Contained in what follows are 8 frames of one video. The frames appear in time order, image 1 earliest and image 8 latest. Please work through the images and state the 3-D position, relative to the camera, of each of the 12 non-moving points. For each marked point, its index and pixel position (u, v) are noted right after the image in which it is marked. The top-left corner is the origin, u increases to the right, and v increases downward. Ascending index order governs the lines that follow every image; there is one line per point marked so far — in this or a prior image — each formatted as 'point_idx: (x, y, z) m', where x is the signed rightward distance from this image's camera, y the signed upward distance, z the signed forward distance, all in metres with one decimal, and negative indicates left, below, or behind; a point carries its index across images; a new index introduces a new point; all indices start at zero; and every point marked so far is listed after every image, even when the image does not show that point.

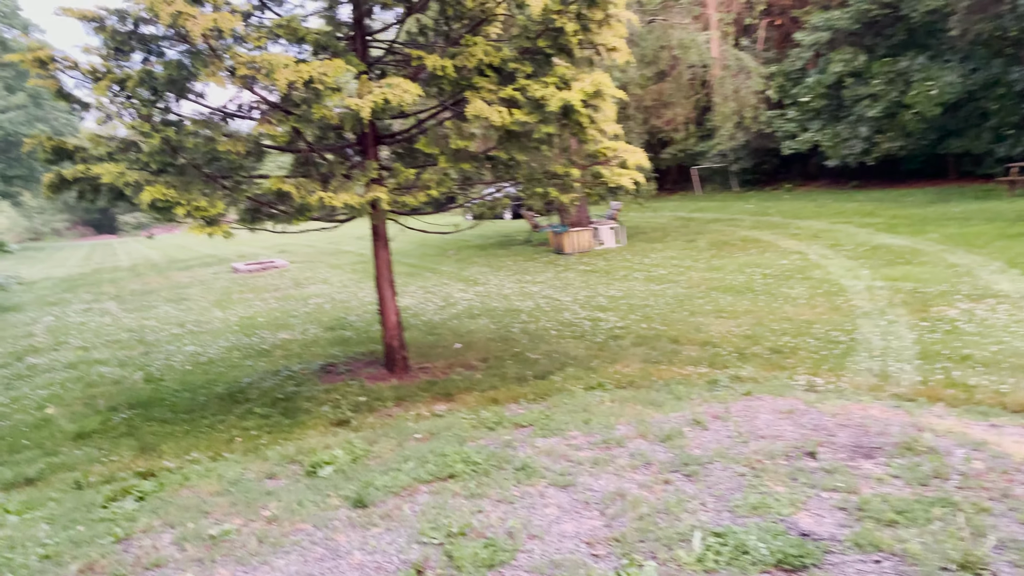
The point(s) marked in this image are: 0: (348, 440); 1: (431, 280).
0: (-1.5, -1.4, +5.6) m
1: (-2.0, +0.2, +15.4) m
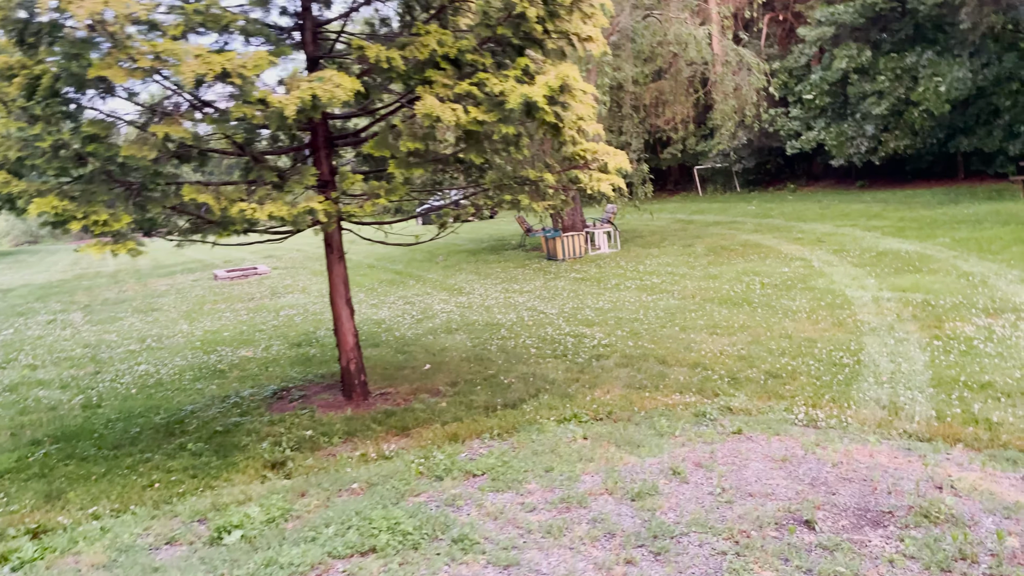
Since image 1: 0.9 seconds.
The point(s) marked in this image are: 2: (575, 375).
0: (-1.8, -1.6, +4.8) m
1: (-2.3, 0.0, +14.7) m
2: (+0.8, -1.1, +7.7) m
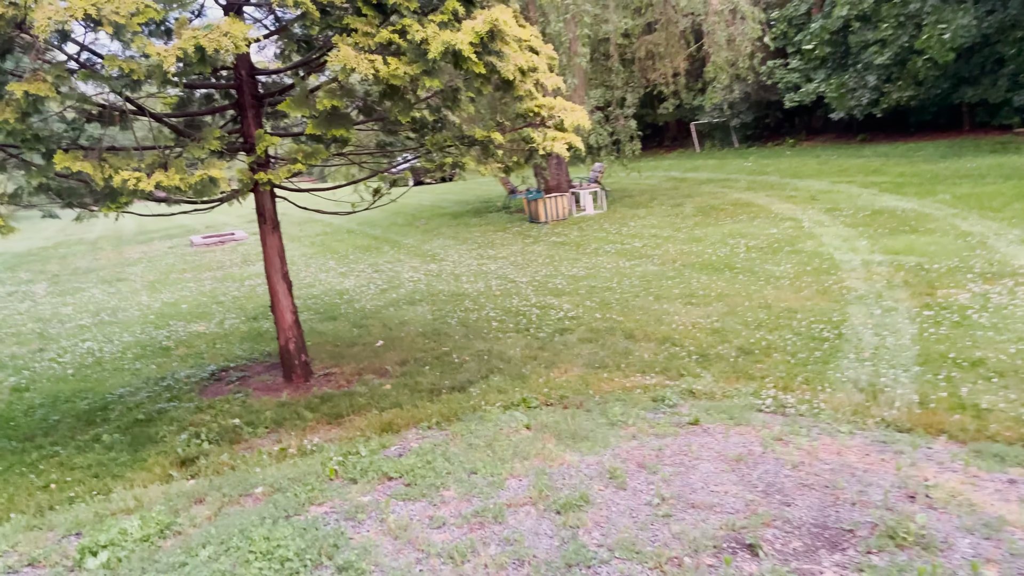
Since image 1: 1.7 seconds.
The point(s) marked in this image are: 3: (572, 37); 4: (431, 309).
0: (-2.4, -1.4, +4.3) m
1: (-2.8, +0.7, +14.0) m
2: (+0.3, -0.7, +7.1) m
3: (+1.4, +6.0, +14.9) m
4: (-1.2, -0.3, +9.2) m
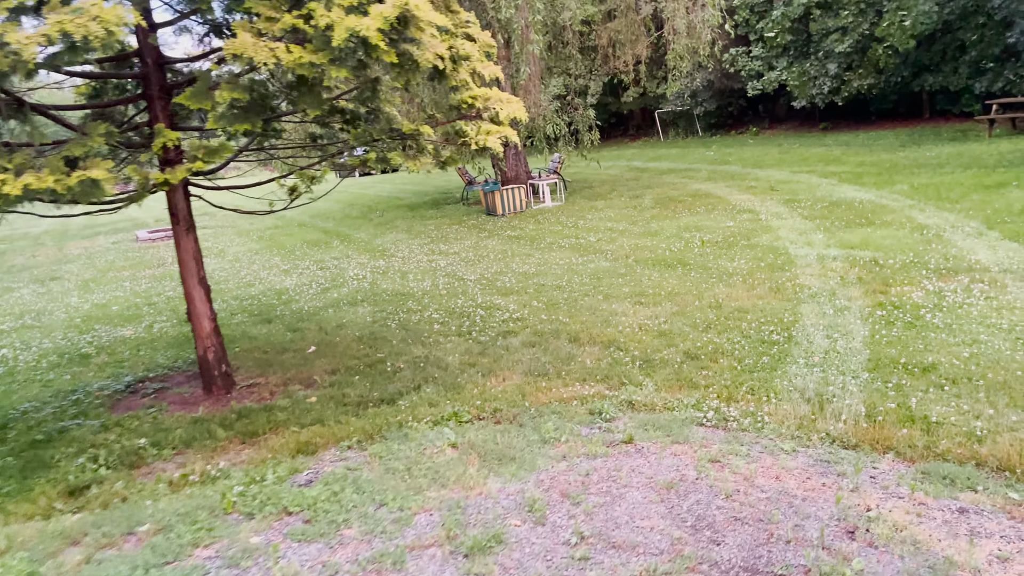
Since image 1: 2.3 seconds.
0: (-2.9, -1.5, +3.8) m
1: (-3.8, +0.8, +13.5) m
2: (-0.4, -0.7, +6.7) m
3: (+0.3, +6.1, +14.4) m
4: (-2.0, -0.3, +8.8) m
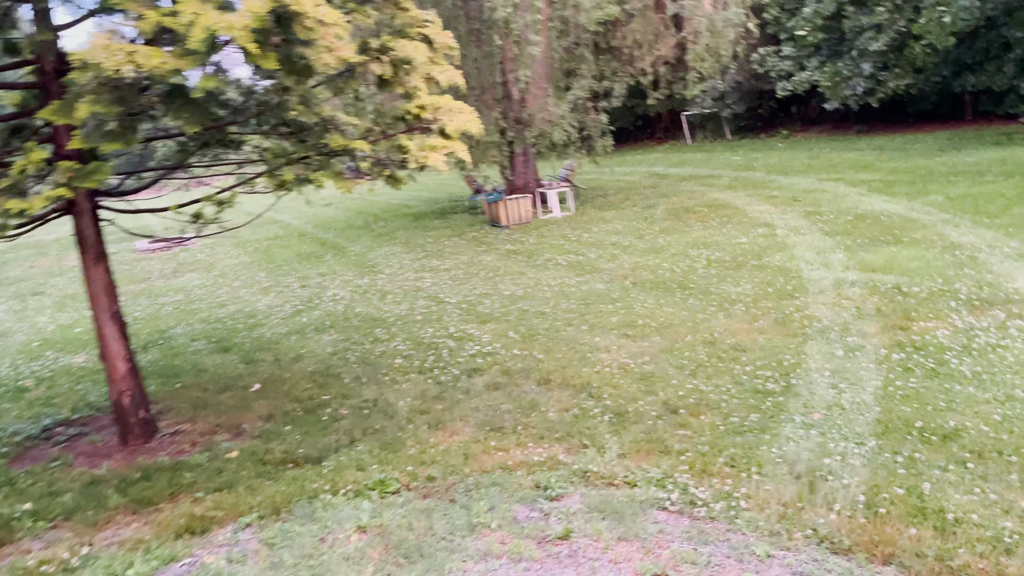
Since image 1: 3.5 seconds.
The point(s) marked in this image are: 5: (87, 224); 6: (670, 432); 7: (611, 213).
0: (-3.4, -1.9, +3.1) m
1: (-3.9, +0.4, +12.8) m
2: (-0.8, -1.1, +6.0) m
3: (+0.3, +5.7, +13.6) m
4: (-2.3, -0.7, +8.1) m
5: (-3.6, +0.5, +5.4) m
6: (+1.3, -1.1, +5.0) m
7: (+2.6, +2.0, +16.4) m
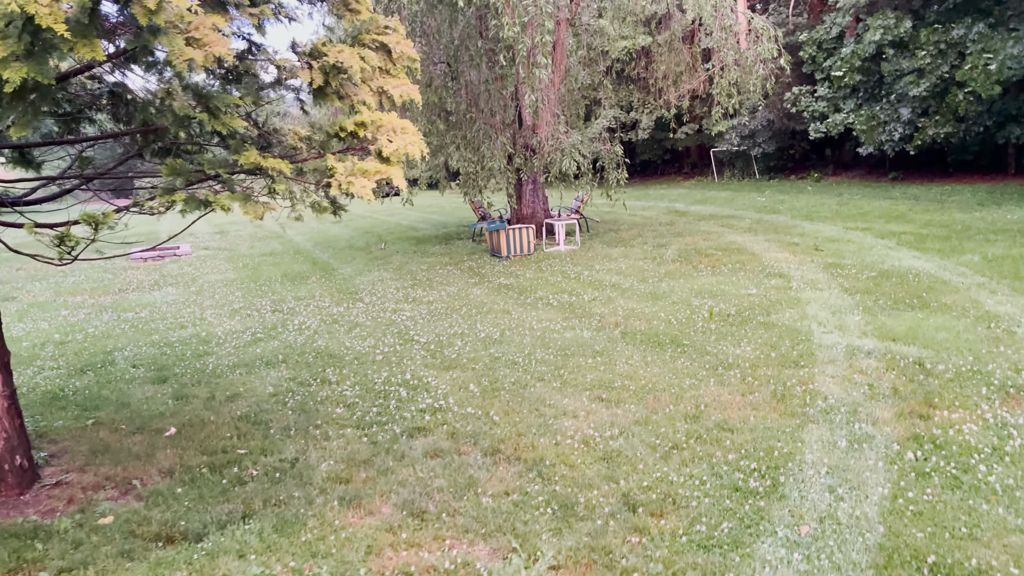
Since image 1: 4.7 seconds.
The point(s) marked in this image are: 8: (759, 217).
0: (-4.1, -2.0, +2.4) m
1: (-4.0, 0.0, +12.2) m
2: (-1.3, -1.5, +5.1) m
3: (+0.6, +4.9, +13.0) m
4: (-2.7, -1.0, +7.3) m
5: (-4.0, +0.3, +4.7) m
6: (+0.7, -1.6, +4.1) m
7: (+2.6, +0.9, +15.5) m
8: (+7.8, +2.2, +19.7) m
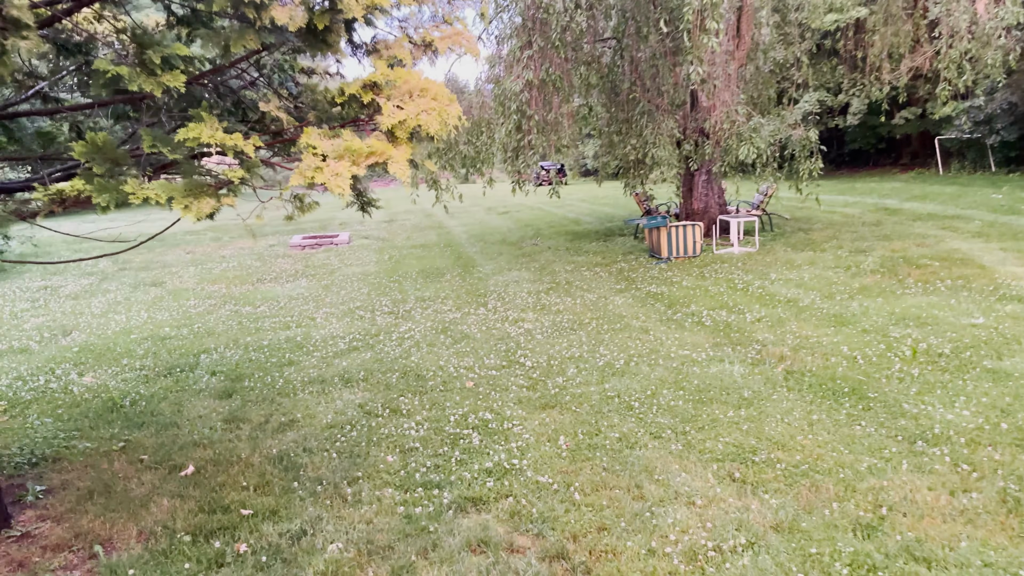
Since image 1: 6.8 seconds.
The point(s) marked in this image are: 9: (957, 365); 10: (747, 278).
0: (-4.3, -2.1, +2.0) m
1: (-1.6, 0.0, +11.4) m
2: (-0.9, -1.7, +3.9) m
3: (+3.2, +4.7, +10.8) m
4: (-1.6, -1.1, +6.3) m
5: (-3.6, +0.2, +4.1) m
6: (+0.8, -1.9, +2.4) m
7: (+5.7, +0.7, +12.8) m
8: (+11.8, +1.8, +15.5) m
9: (+4.6, -0.8, +6.4) m
10: (+3.9, +0.2, +11.1) m
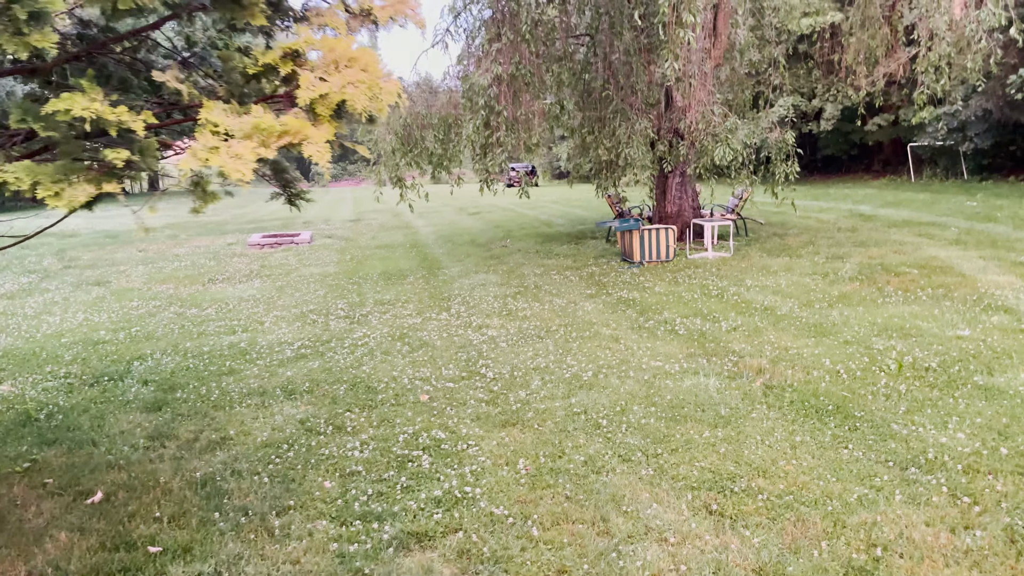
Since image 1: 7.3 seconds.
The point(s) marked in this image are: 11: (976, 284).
0: (-4.6, -2.0, +1.3) m
1: (-2.1, -0.1, +10.8) m
2: (-1.2, -1.7, +3.3) m
3: (+2.8, +4.6, +10.4) m
4: (-2.0, -1.2, +5.7) m
5: (-3.8, +0.2, +3.5) m
6: (+0.5, -2.0, +1.9) m
7: (+5.2, +0.5, +12.4) m
8: (+11.3, +1.5, +15.3) m
9: (+4.2, -0.9, +6.0) m
10: (+3.5, +0.1, +10.7) m
11: (+7.3, 0.0, +9.7) m
